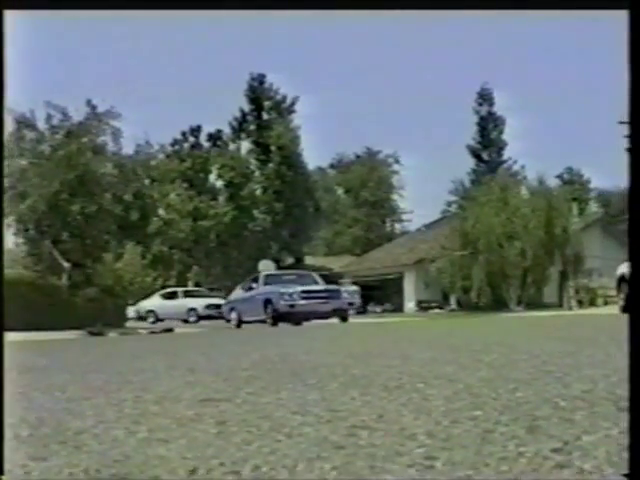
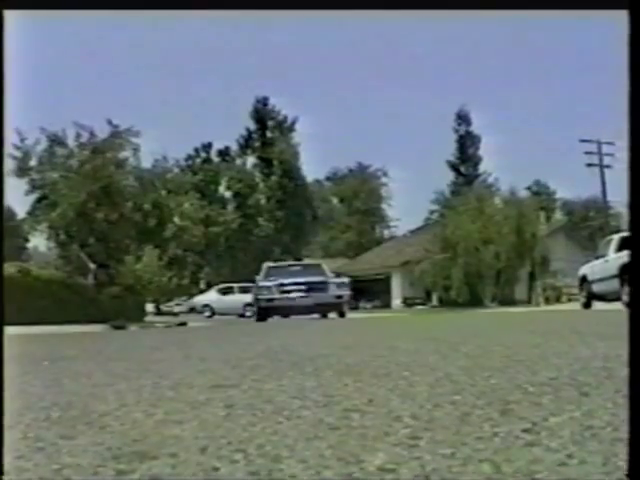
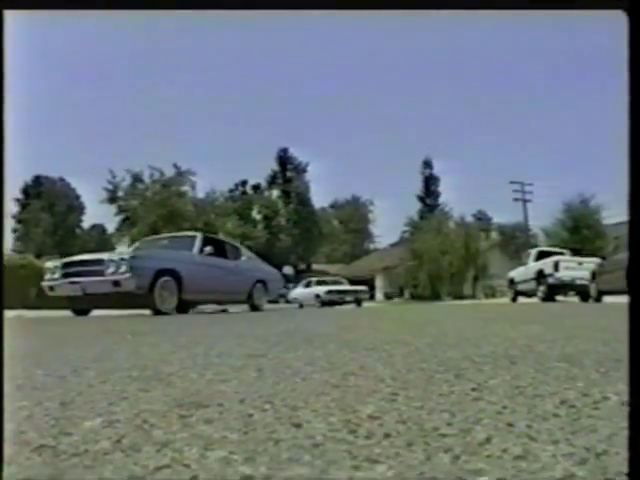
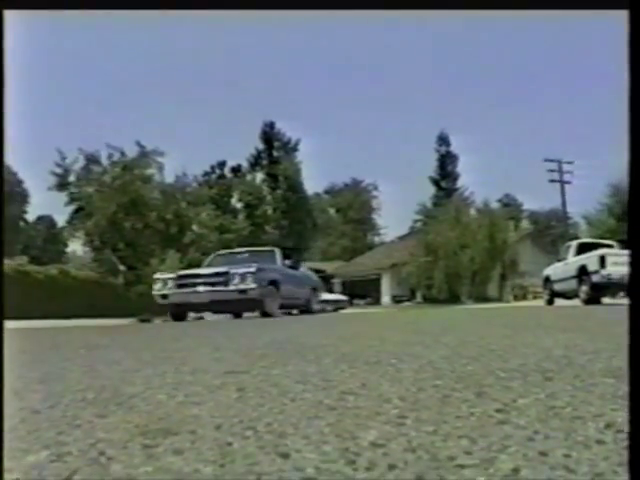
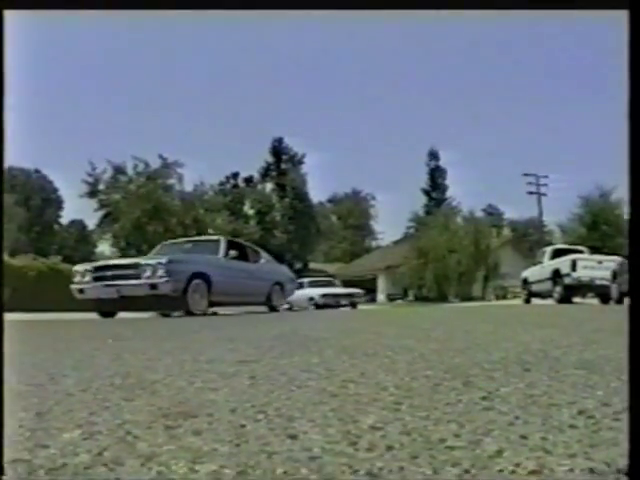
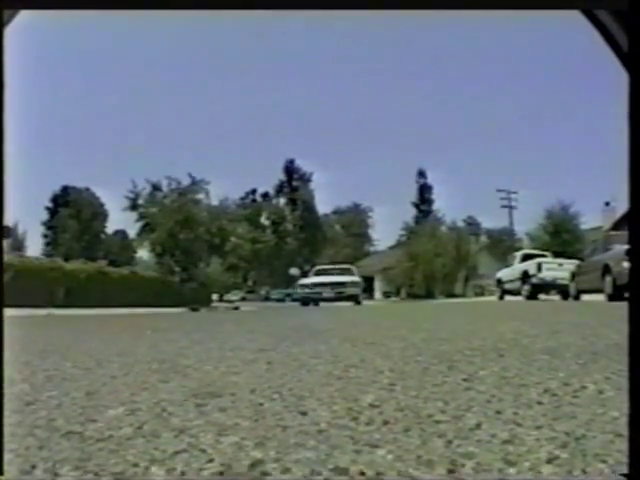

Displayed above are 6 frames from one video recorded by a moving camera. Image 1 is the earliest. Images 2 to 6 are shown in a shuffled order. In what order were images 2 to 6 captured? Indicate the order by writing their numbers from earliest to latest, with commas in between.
2, 4, 5, 3, 6
